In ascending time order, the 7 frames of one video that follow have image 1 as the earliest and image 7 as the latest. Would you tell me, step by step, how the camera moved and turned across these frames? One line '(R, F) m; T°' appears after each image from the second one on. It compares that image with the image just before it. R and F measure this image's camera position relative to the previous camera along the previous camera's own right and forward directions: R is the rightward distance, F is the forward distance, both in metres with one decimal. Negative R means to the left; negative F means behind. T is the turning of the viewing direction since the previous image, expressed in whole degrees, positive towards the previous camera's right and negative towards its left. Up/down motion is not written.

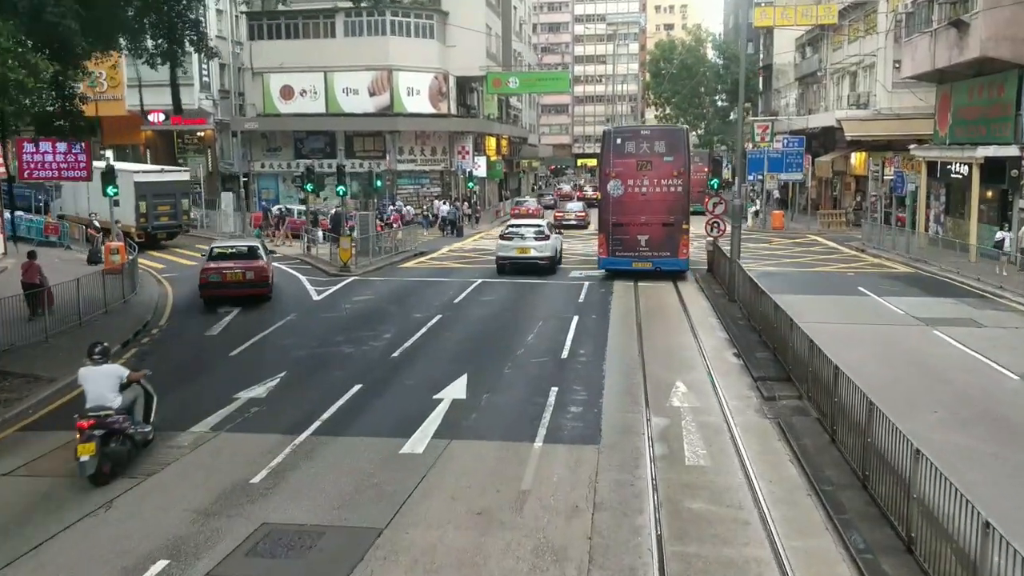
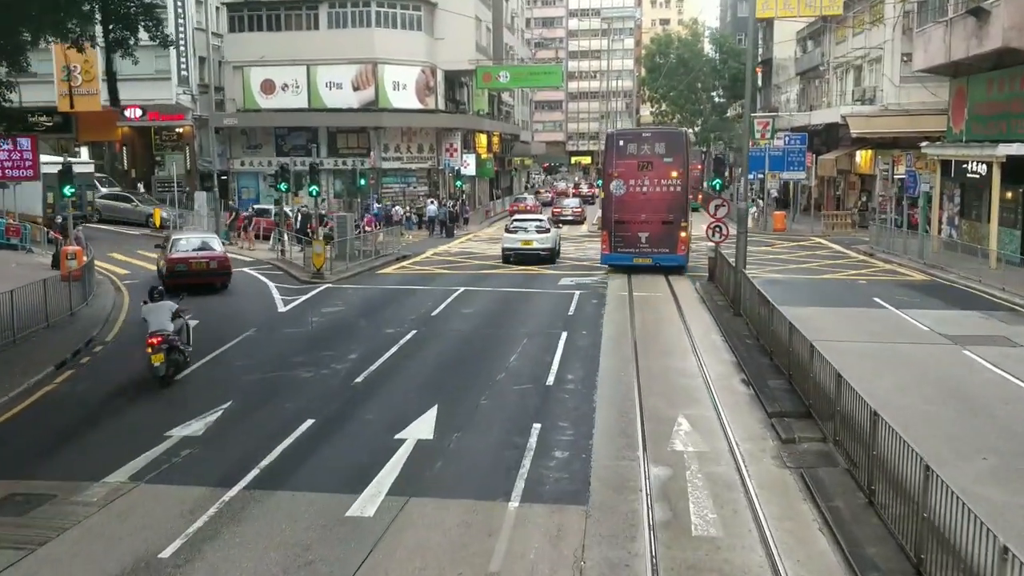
(+0.2, +1.9) m; 0°
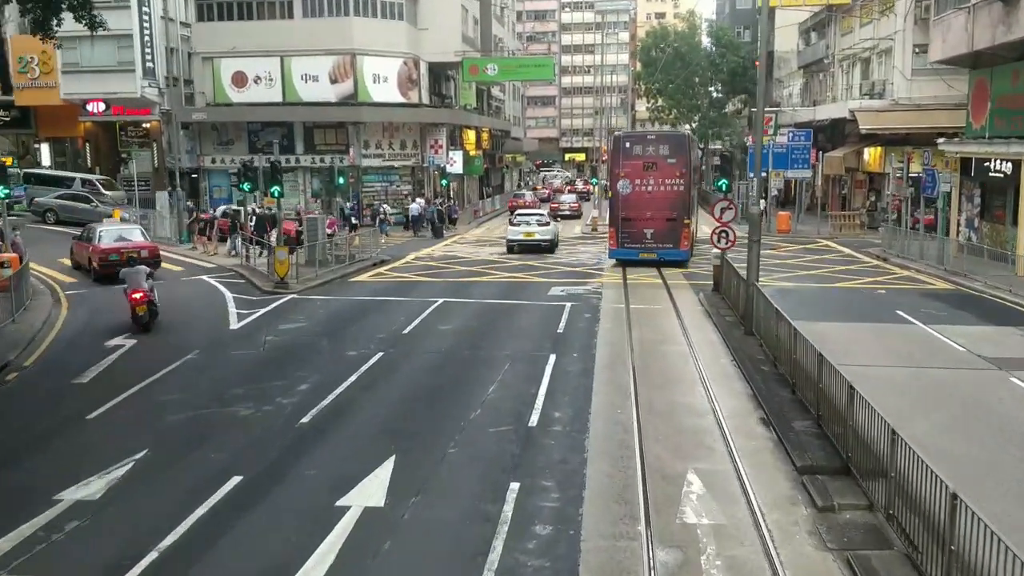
(+0.2, +2.3) m; 0°
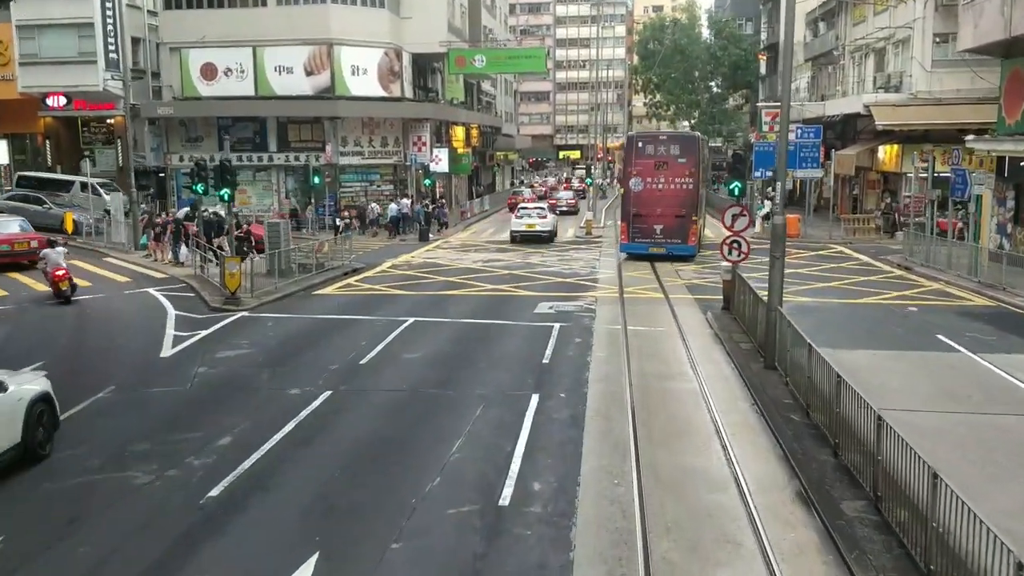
(+0.3, +2.7) m; 0°
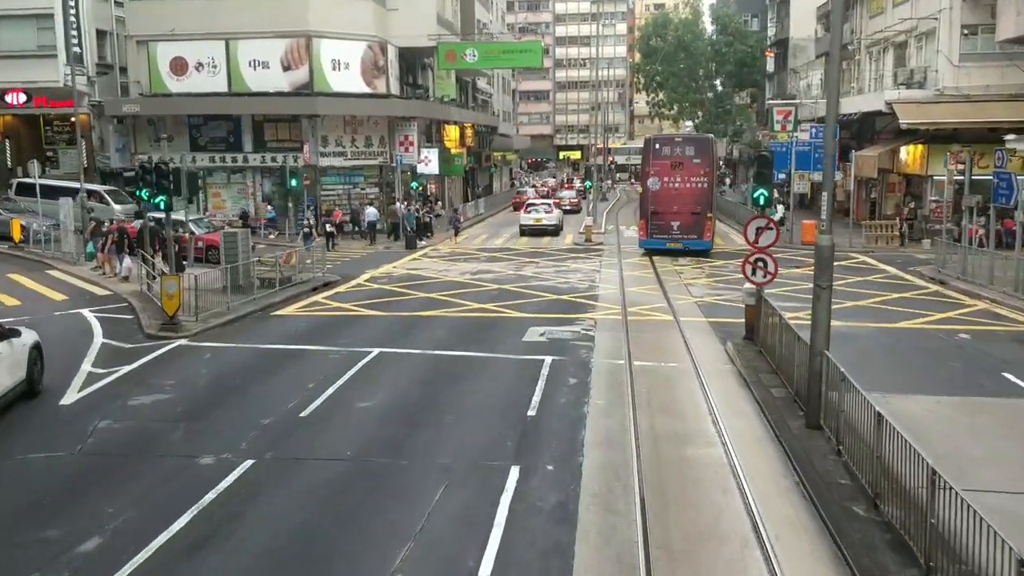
(+0.3, +2.8) m; 0°
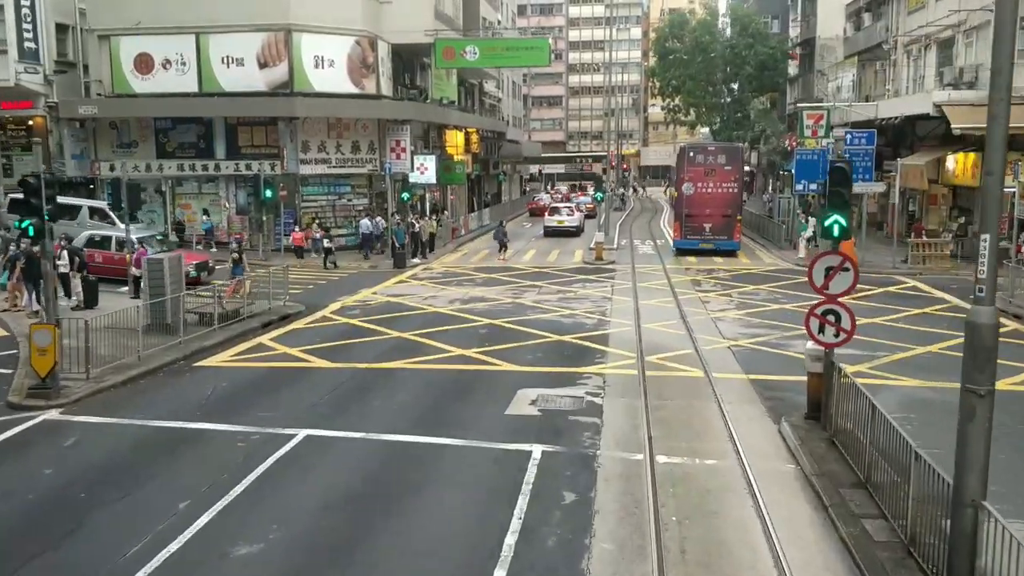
(+0.4, +4.1) m; -1°
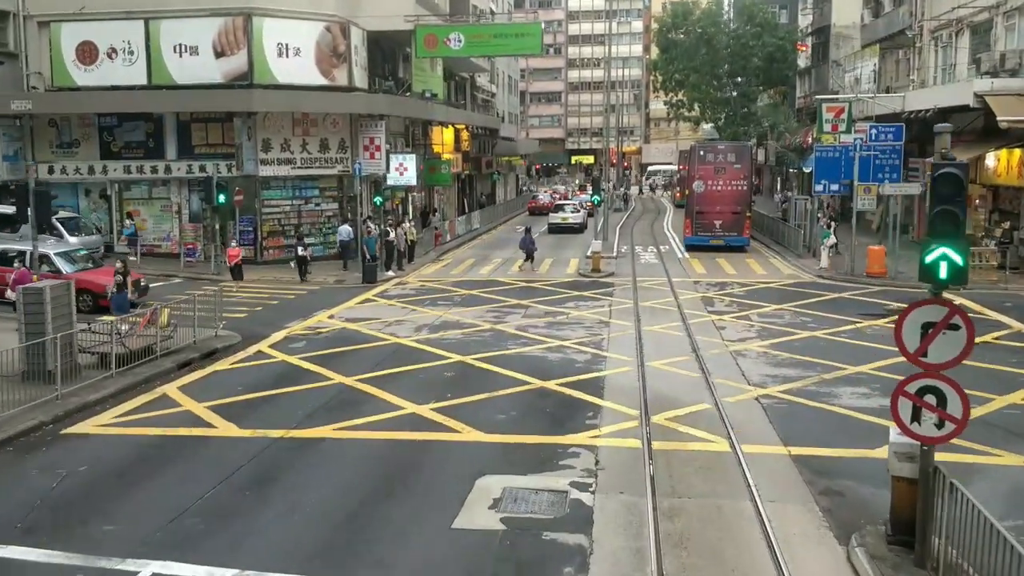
(+0.4, +3.7) m; 0°
